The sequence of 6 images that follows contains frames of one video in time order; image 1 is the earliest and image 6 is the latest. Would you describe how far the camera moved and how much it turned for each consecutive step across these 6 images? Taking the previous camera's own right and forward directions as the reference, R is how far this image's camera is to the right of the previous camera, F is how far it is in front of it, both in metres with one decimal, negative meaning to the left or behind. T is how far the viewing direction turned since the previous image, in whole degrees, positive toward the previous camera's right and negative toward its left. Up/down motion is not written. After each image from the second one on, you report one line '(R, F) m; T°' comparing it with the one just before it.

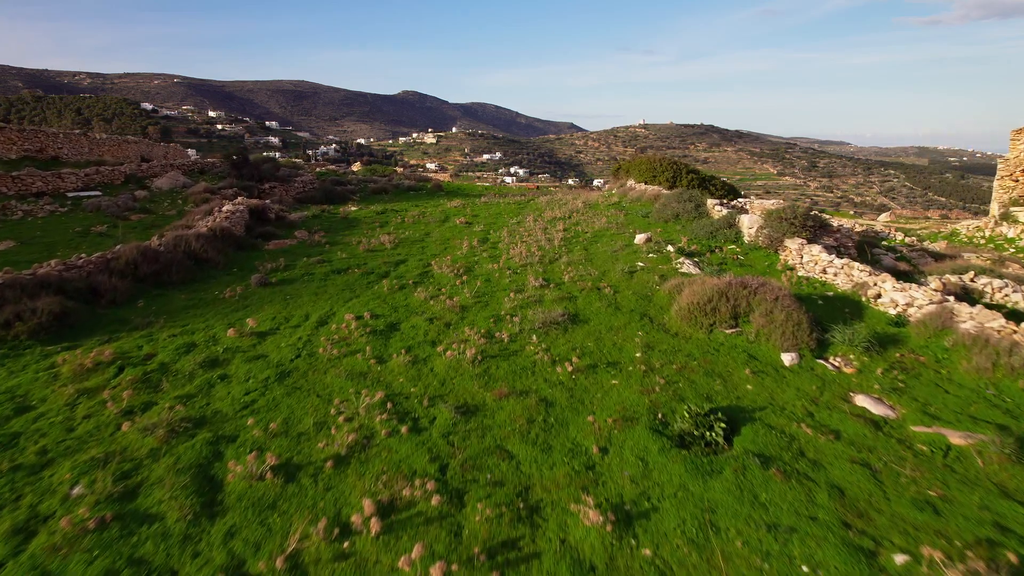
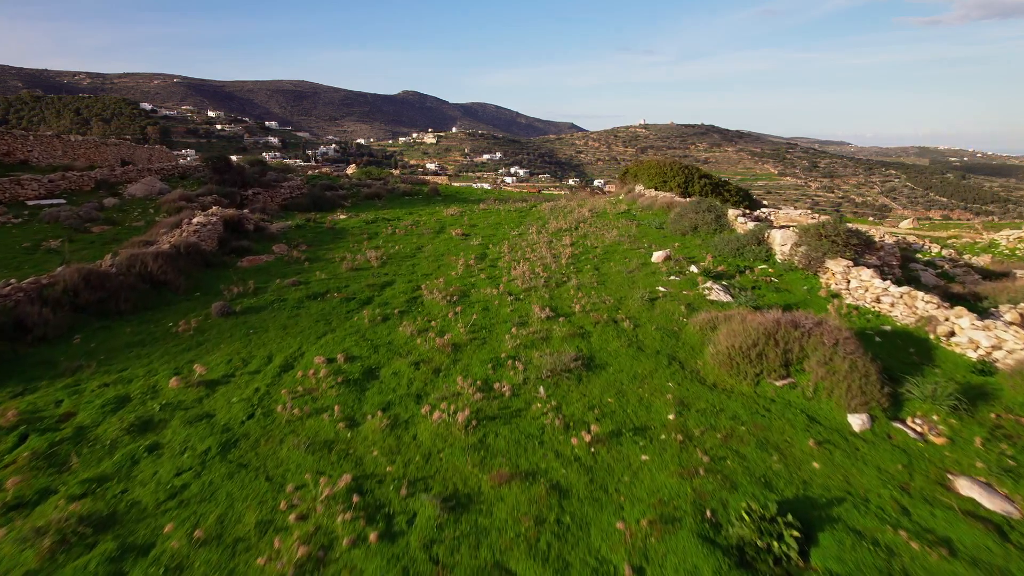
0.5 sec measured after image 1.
(0.0, +1.2) m; 0°
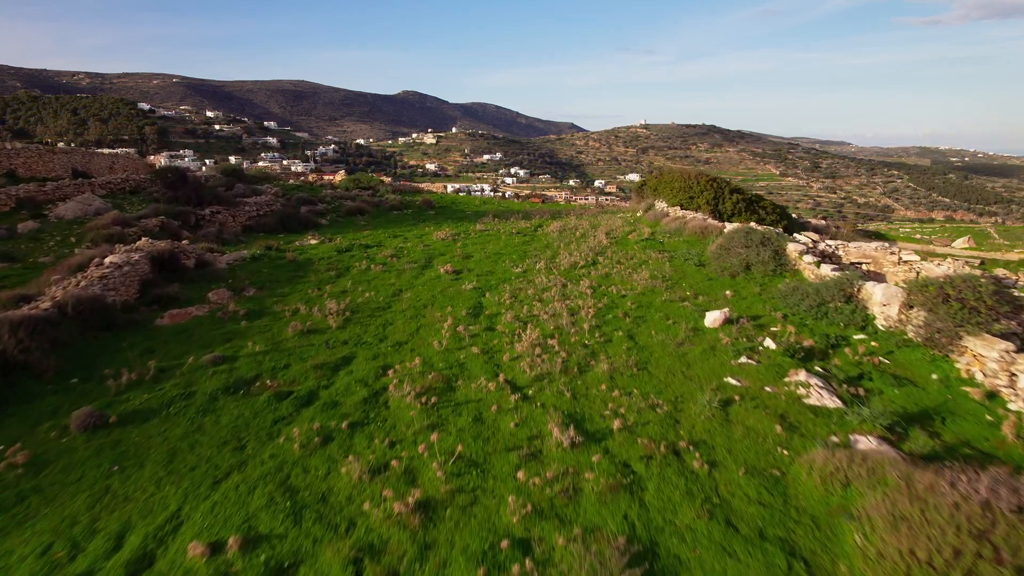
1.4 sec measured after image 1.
(-0.1, +2.5) m; 0°
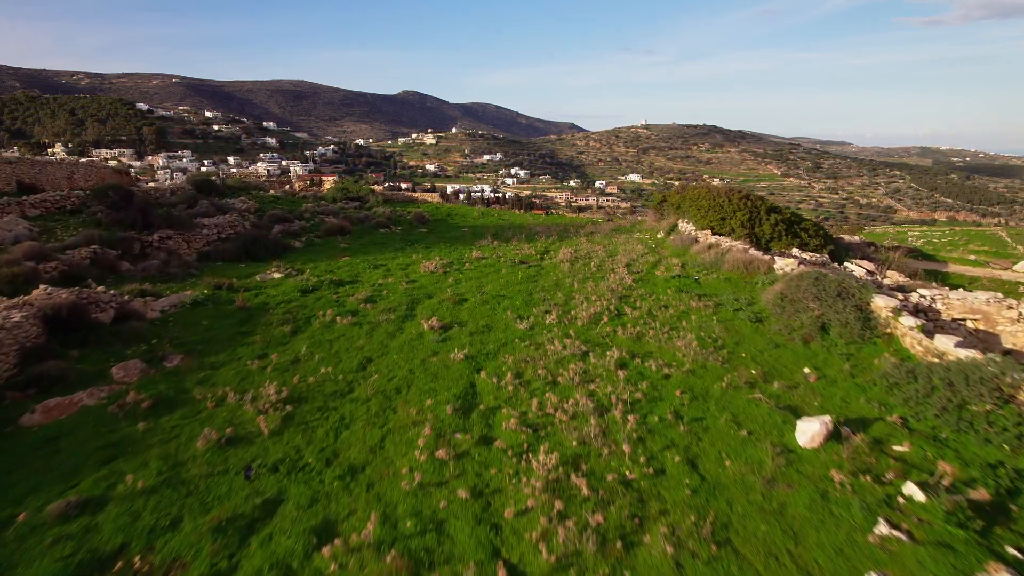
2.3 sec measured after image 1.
(-0.1, +2.2) m; 0°
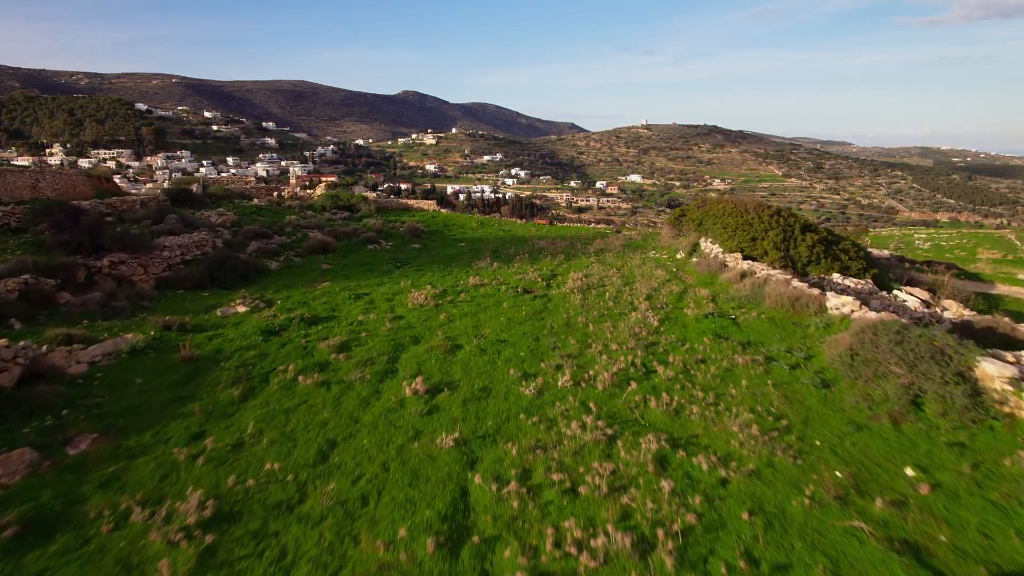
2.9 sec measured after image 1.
(0.0, +1.6) m; 0°
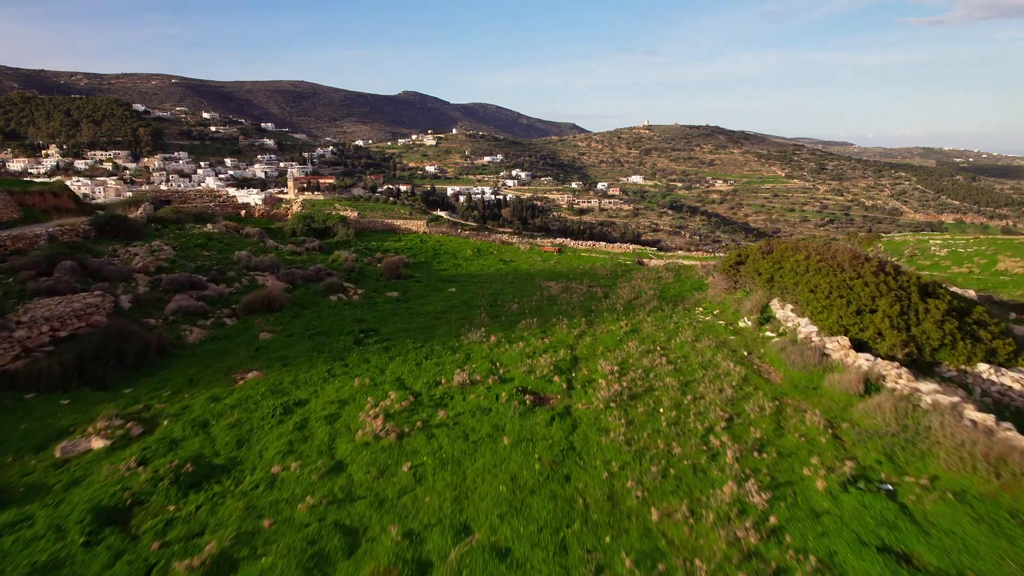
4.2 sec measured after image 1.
(-0.1, +3.5) m; 0°
